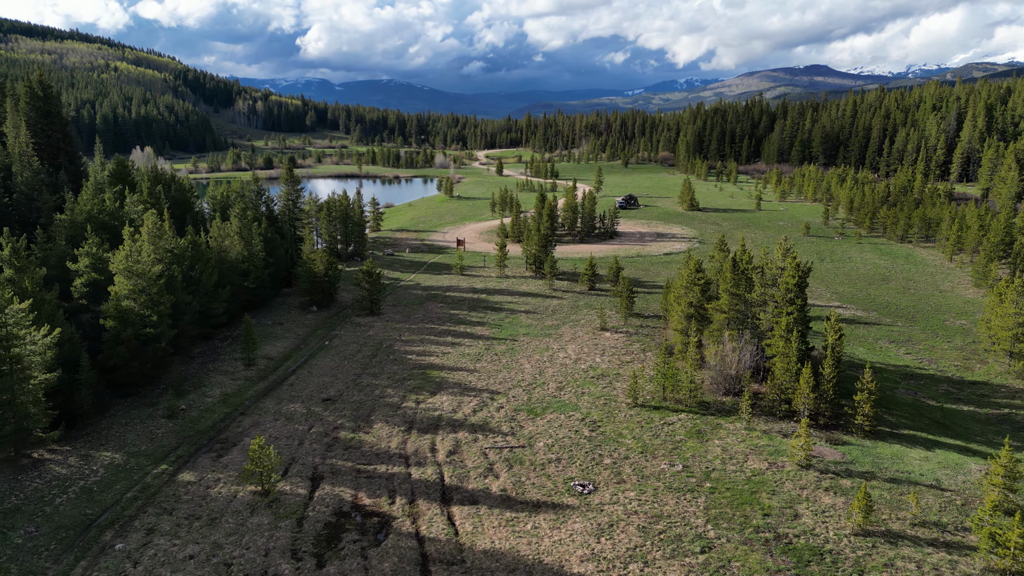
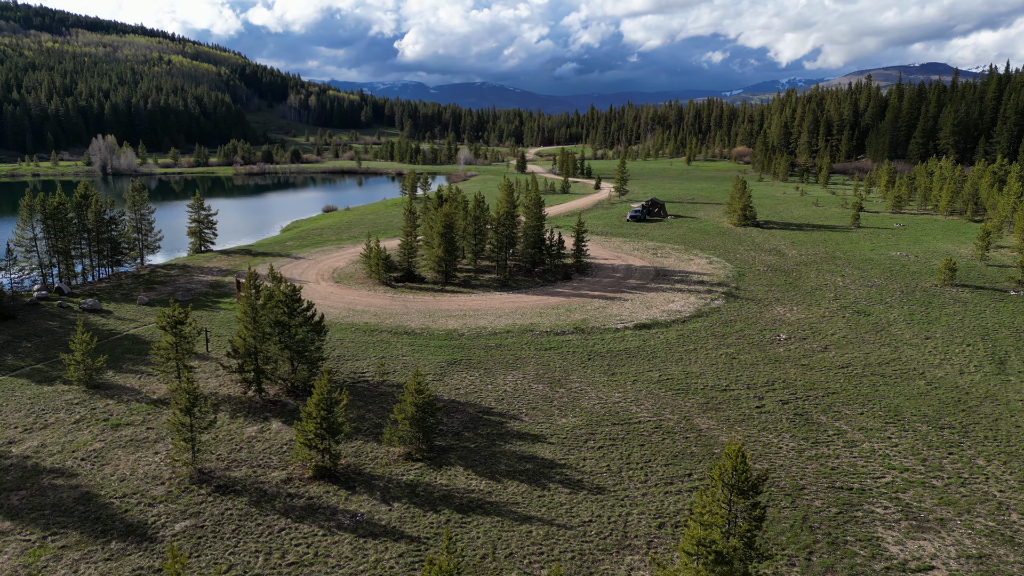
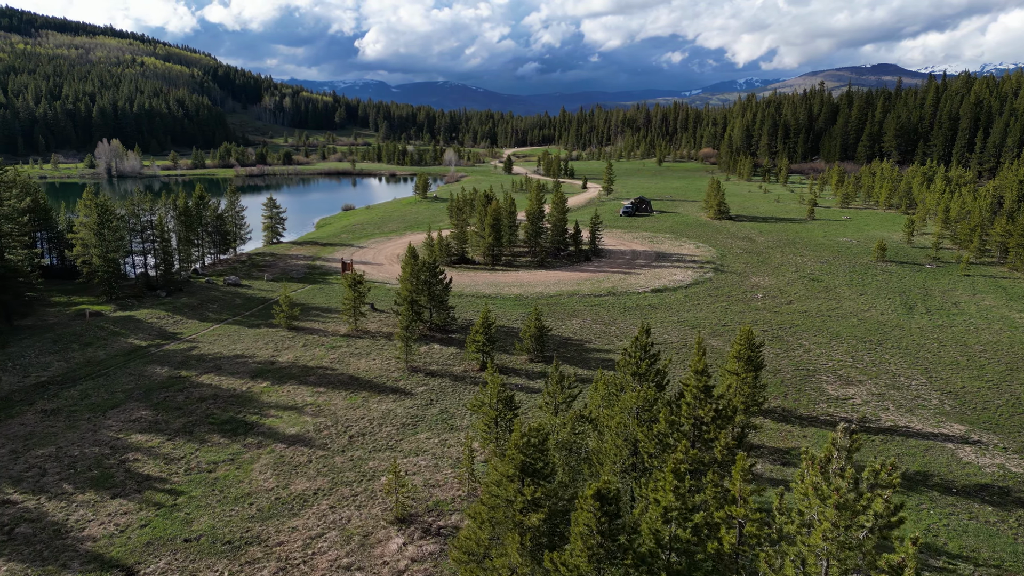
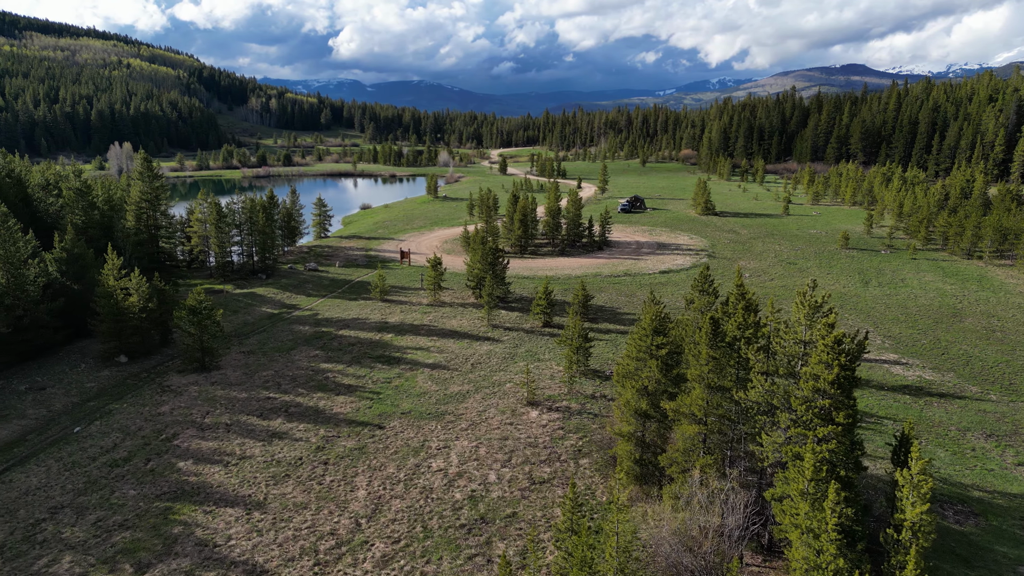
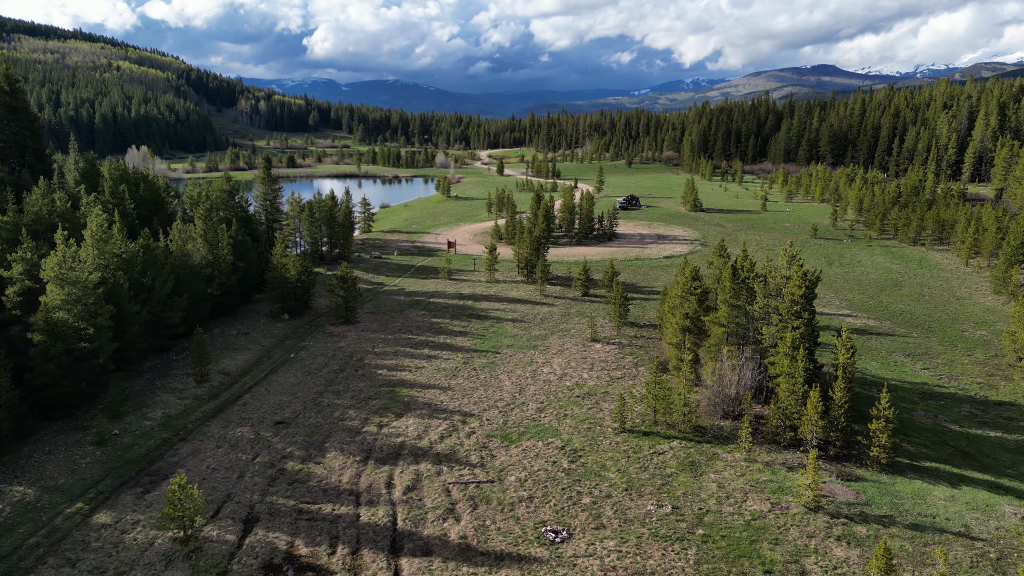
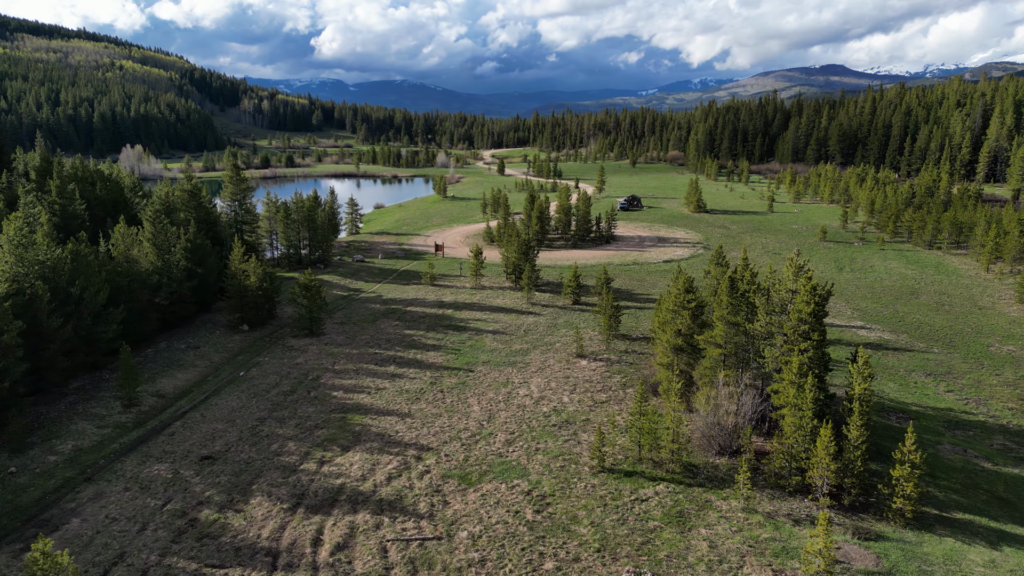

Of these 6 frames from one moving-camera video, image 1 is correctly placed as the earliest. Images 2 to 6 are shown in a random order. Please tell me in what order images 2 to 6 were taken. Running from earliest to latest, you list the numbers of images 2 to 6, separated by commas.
5, 6, 4, 3, 2
